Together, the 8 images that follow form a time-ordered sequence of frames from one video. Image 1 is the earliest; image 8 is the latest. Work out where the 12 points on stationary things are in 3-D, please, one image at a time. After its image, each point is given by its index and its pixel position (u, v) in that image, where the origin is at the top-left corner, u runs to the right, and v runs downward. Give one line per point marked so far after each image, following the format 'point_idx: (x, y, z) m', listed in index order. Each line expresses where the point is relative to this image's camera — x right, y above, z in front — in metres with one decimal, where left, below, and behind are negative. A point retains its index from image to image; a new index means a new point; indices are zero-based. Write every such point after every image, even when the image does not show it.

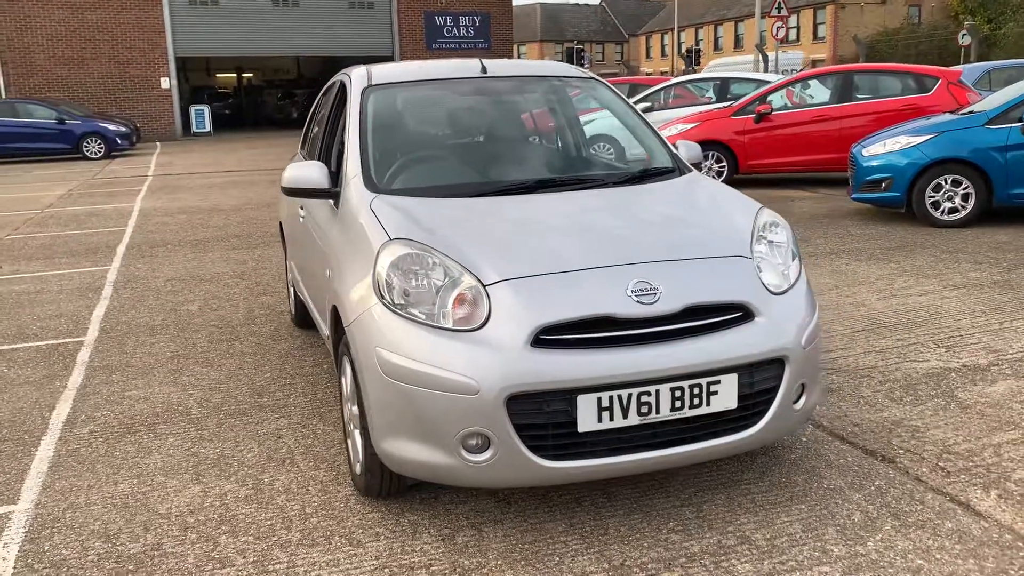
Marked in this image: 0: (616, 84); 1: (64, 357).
0: (+1.9, +3.7, +16.2) m
1: (-2.5, -0.4, +4.9) m
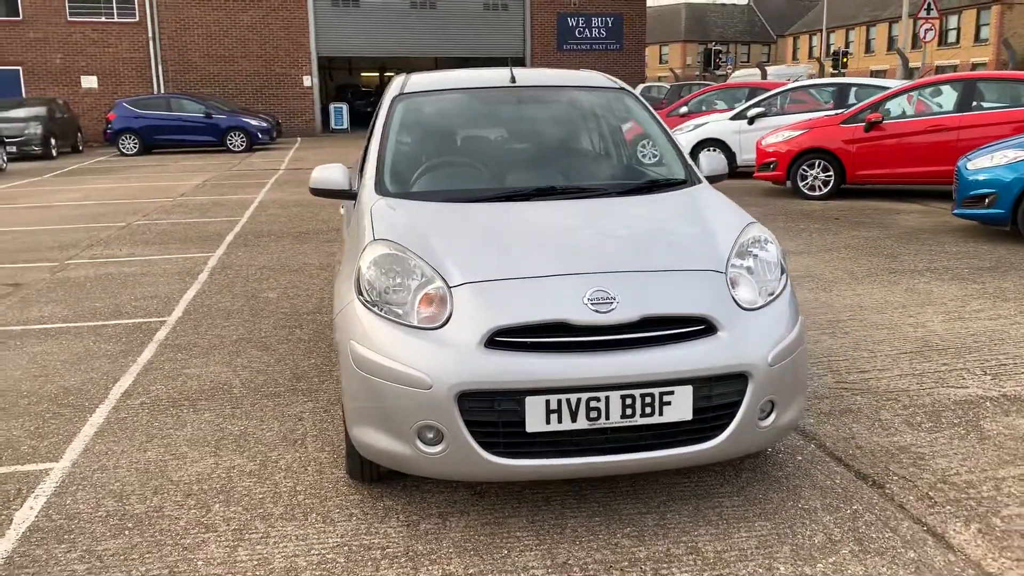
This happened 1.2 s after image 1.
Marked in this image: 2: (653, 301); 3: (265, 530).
0: (+4.0, +3.6, +15.9) m
1: (-2.2, -0.3, +5.4) m
2: (+0.4, 0.0, +2.7) m
3: (-0.8, -0.8, +2.9) m
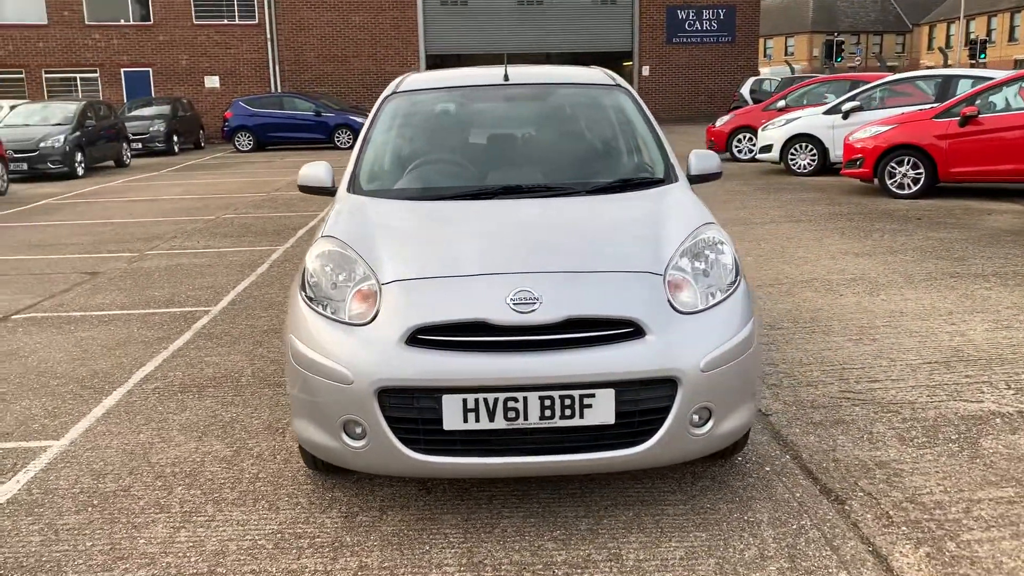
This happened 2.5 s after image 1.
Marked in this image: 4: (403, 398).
0: (+5.5, +3.5, +15.3) m
1: (-2.1, -0.2, +5.7) m
2: (+0.2, 0.0, +2.7) m
3: (-1.0, -0.8, +3.0) m
4: (-0.3, -0.3, +2.7) m
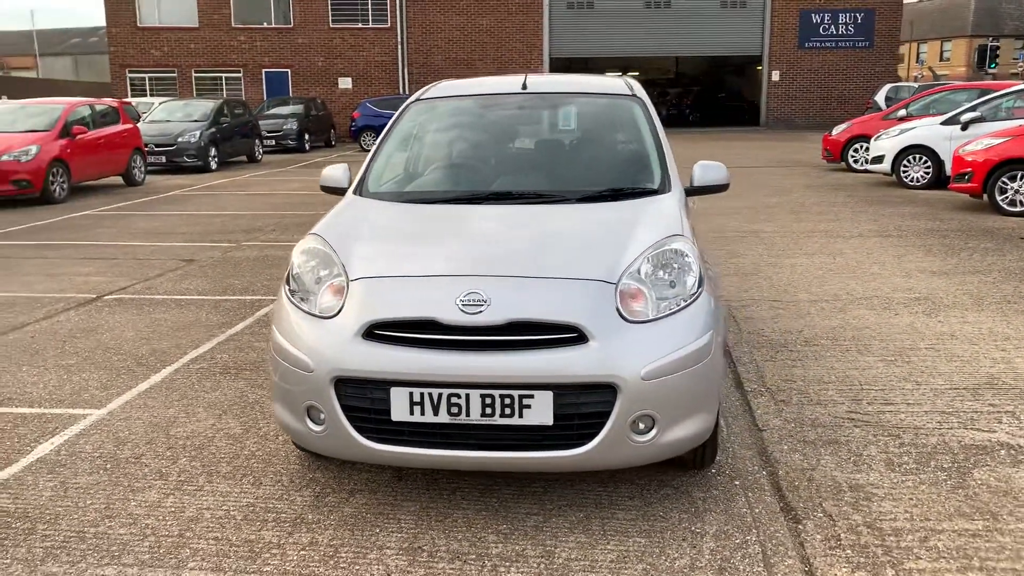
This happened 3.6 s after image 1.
0: (+7.3, +3.2, +14.5) m
1: (-1.8, -0.2, +6.1) m
2: (0.0, -0.1, +2.8) m
3: (-1.1, -0.7, +3.3) m
4: (-0.5, -0.3, +2.8) m
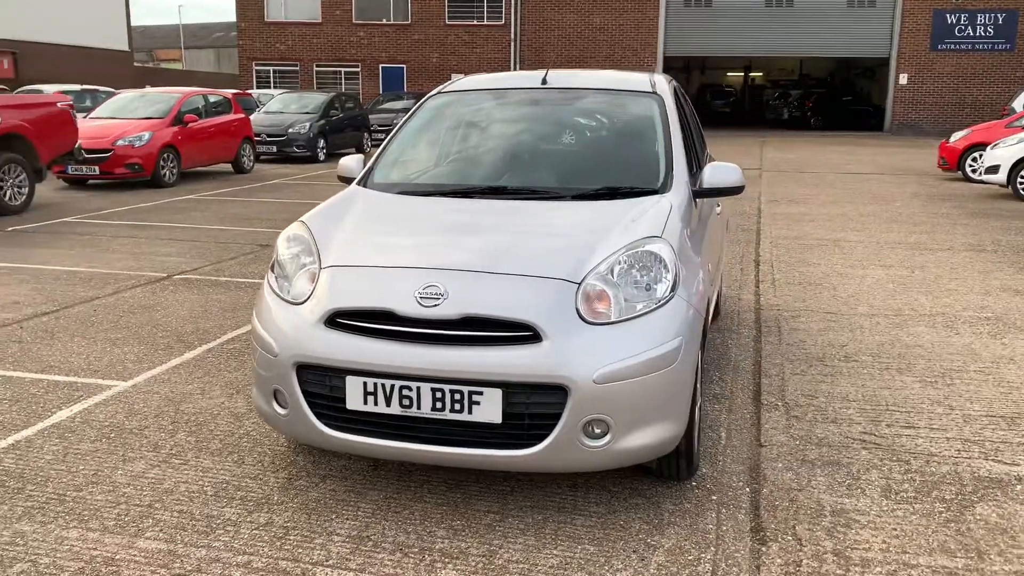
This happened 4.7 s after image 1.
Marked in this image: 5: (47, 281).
0: (+8.8, +2.9, +13.4) m
1: (-1.5, -0.1, +6.2) m
2: (-0.1, 0.0, +2.7) m
3: (-1.2, -0.6, +3.4) m
4: (-0.6, -0.3, +2.9) m
5: (-3.4, 0.0, +6.6) m
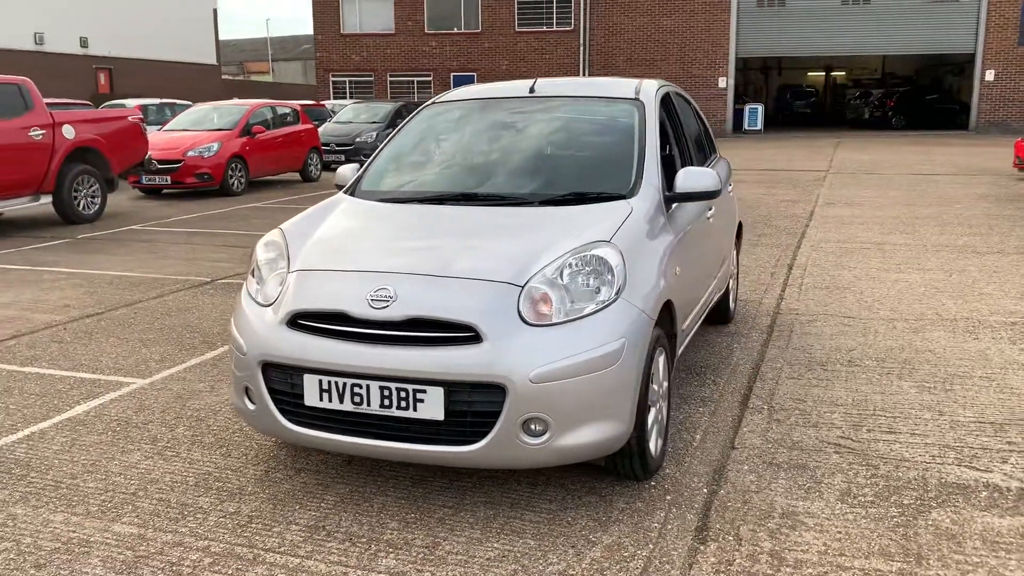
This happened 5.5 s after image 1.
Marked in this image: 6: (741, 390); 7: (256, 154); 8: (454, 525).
0: (+9.6, +2.8, +12.7) m
1: (-1.3, -0.1, +6.5) m
2: (-0.3, 0.0, +2.9) m
3: (-1.3, -0.7, +3.6) m
4: (-0.8, -0.3, +3.0) m
5: (-3.2, 0.0, +7.0) m
6: (+1.1, -0.5, +4.3) m
7: (-4.3, +2.2, +14.8) m
8: (-0.2, -0.8, +3.0) m
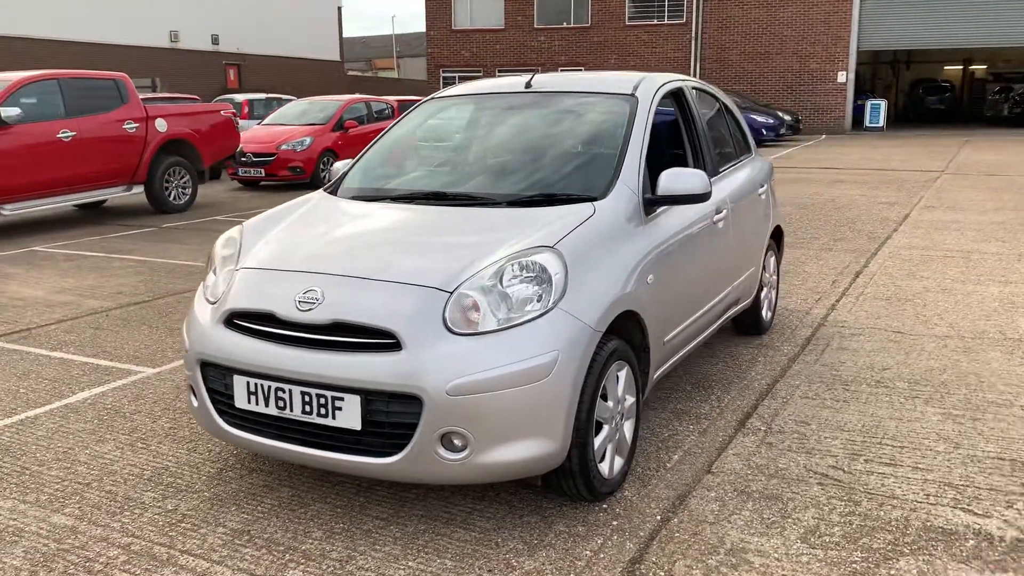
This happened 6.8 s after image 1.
0: (+10.6, +2.5, +11.1) m
1: (-1.1, 0.0, +6.5) m
2: (-0.5, -0.1, +2.8) m
3: (-1.5, -0.6, +3.6) m
4: (-1.0, -0.3, +3.0) m
5: (-2.9, +0.1, +7.2) m
6: (+1.0, -0.5, +4.0) m
7: (-2.8, +2.4, +15.1) m
8: (-0.4, -0.8, +2.8) m
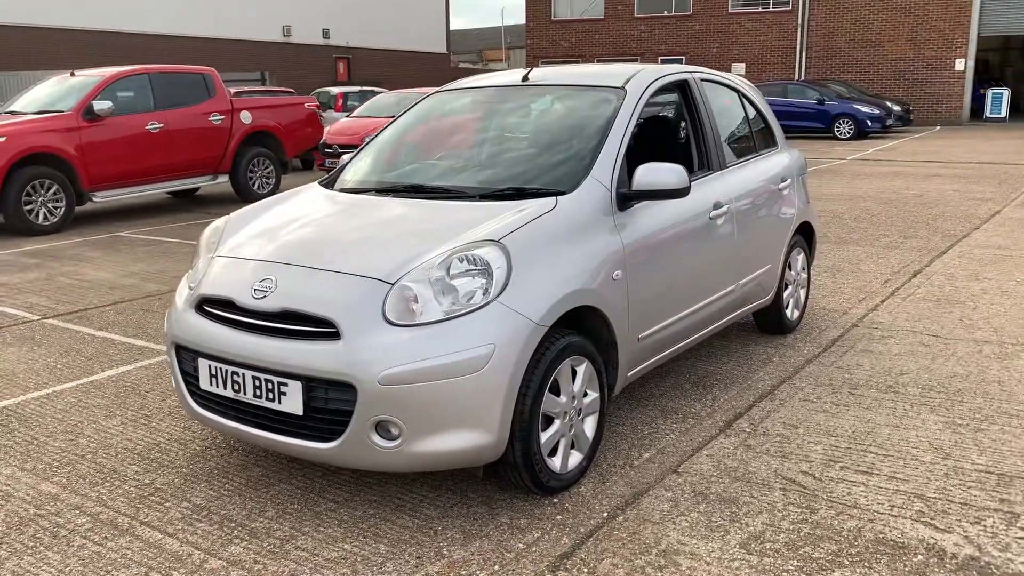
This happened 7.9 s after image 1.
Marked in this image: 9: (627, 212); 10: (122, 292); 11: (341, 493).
0: (+11.4, +2.4, +9.8) m
1: (-0.8, 0.0, +6.6) m
2: (-0.7, 0.0, +2.8) m
3: (-1.6, -0.6, +3.9) m
4: (-1.1, -0.2, +3.2) m
5: (-2.5, +0.2, +7.6) m
6: (+1.0, -0.5, +3.9) m
7: (-1.4, +2.6, +15.3) m
8: (-0.6, -0.8, +2.9) m
9: (+0.5, +0.3, +3.4) m
10: (-2.8, 0.0, +6.4) m
11: (-0.6, -0.7, +3.1) m
